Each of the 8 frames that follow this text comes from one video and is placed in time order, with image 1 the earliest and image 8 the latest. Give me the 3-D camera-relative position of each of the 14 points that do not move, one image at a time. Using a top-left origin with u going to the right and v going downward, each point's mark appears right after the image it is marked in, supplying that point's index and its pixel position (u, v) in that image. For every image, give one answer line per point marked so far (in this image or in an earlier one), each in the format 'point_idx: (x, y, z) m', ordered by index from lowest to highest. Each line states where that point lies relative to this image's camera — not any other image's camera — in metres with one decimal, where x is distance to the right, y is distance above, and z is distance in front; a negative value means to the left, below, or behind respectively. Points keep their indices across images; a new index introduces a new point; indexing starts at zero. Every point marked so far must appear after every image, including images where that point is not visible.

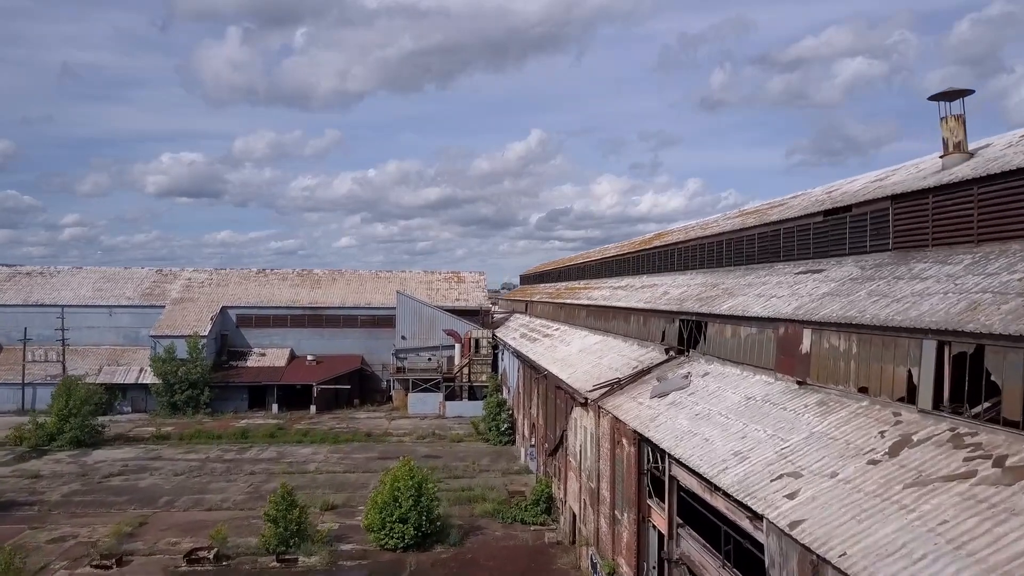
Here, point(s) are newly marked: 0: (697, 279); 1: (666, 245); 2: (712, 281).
0: (+3.6, +0.2, +14.1) m
1: (+3.6, +1.0, +17.0) m
2: (+3.6, +0.1, +13.1) m
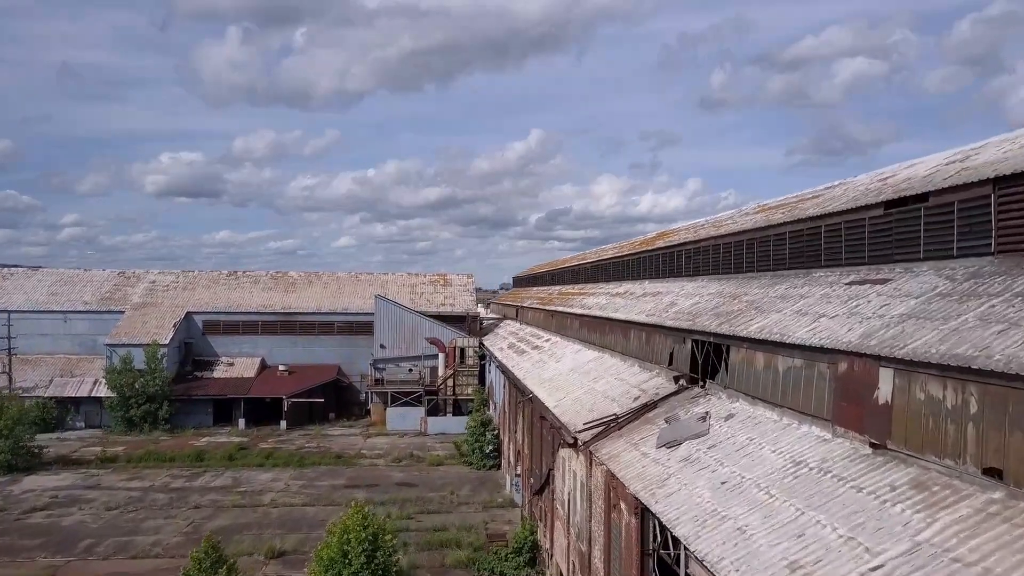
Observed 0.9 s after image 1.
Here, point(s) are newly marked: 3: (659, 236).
0: (+3.1, 0.0, +11.6) m
1: (+3.1, +0.8, +14.6) m
2: (+3.2, 0.0, +10.6) m
3: (+3.7, +1.3, +18.1) m
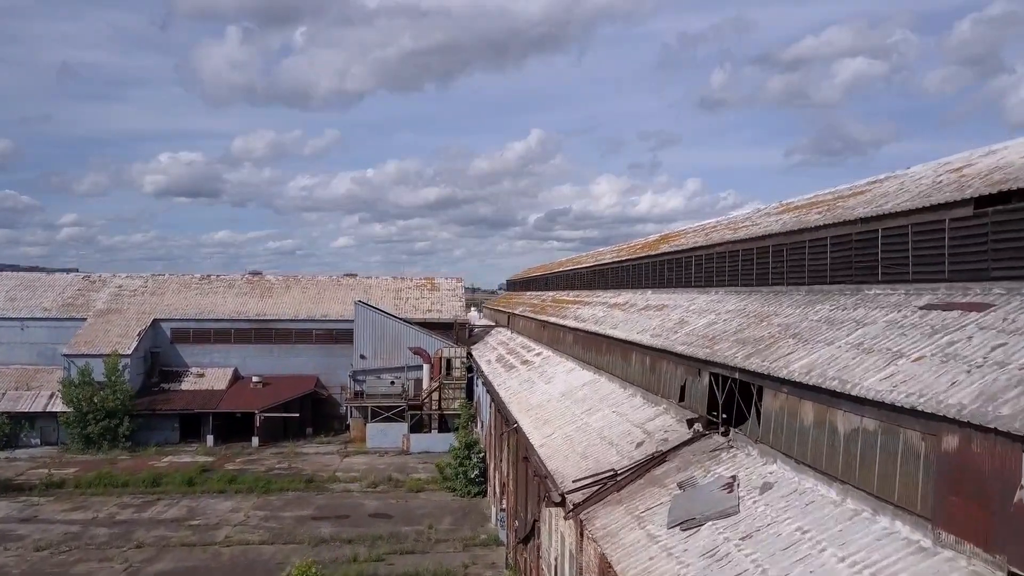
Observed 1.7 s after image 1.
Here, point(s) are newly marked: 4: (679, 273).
0: (+2.8, -0.2, +9.6) m
1: (+2.8, +0.6, +12.5) m
2: (+2.9, -0.3, +8.5) m
3: (+3.3, +1.1, +16.1) m
4: (+2.9, +0.3, +12.7) m
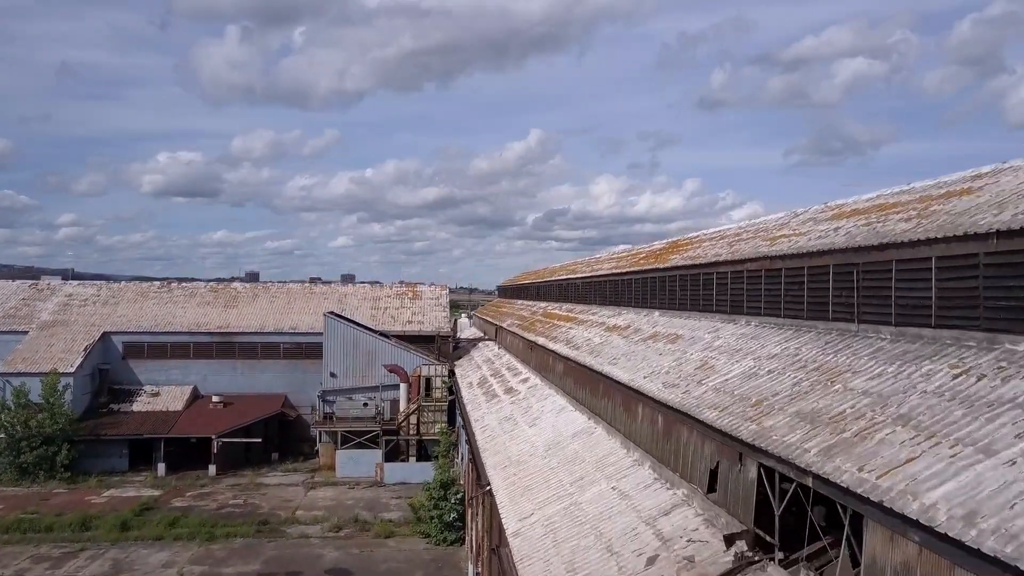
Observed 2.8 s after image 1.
0: (+2.5, -0.5, +7.0) m
1: (+2.5, +0.3, +9.9) m
2: (+2.5, -0.6, +5.9) m
3: (+3.0, +0.8, +13.5) m
4: (+2.5, -0.1, +10.0) m
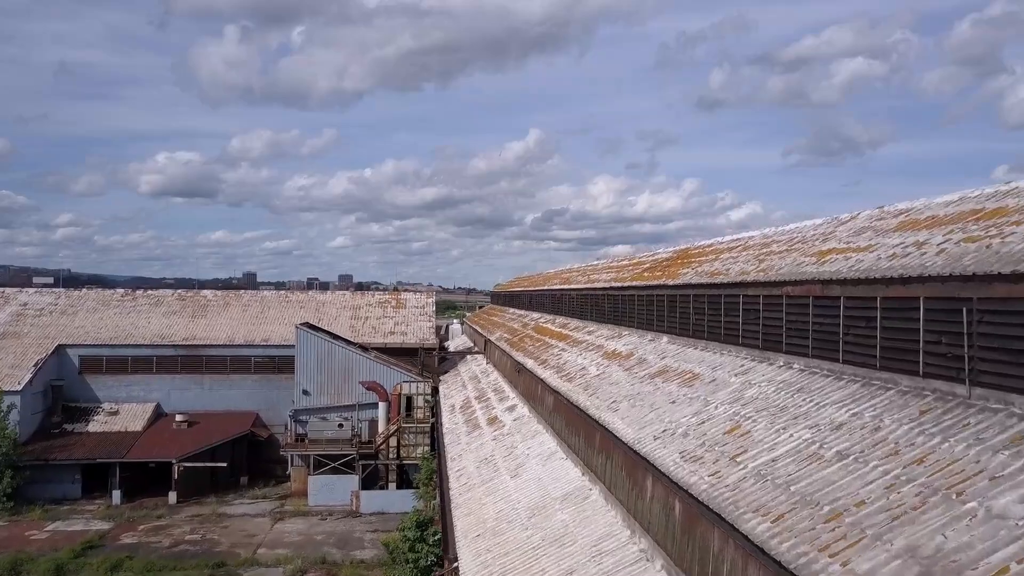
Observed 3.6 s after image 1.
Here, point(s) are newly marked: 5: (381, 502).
0: (+2.2, -0.8, +5.0) m
1: (+2.2, 0.0, +8.0) m
2: (+2.2, -0.8, +4.0) m
3: (+2.7, +0.5, +11.5) m
4: (+2.2, -0.3, +8.1) m
5: (-3.5, -5.7, +19.4) m
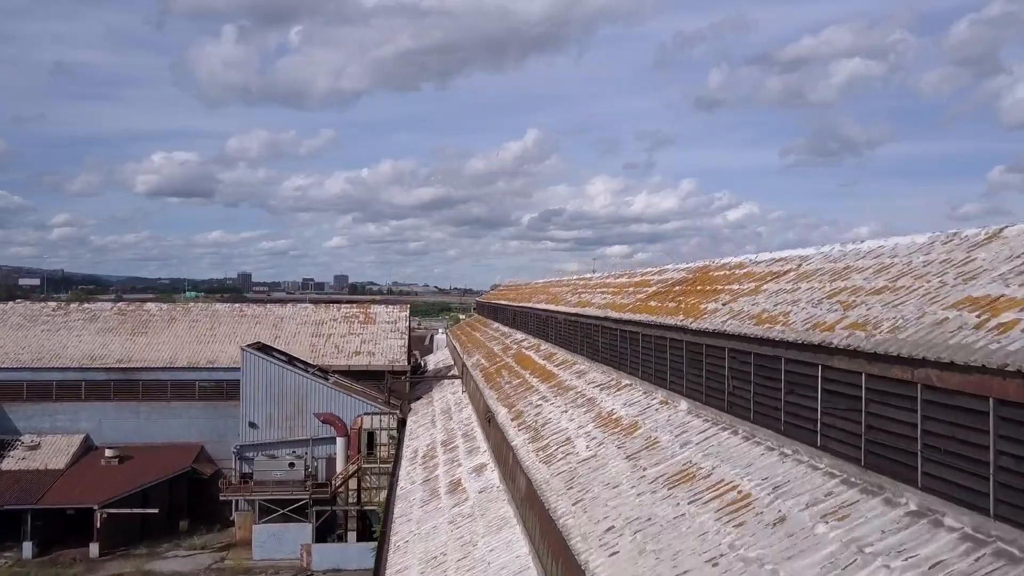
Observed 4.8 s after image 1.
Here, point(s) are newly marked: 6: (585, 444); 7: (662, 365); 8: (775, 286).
0: (+1.8, -1.2, +2.1) m
1: (+1.7, -0.4, +5.0) m
2: (+1.8, -1.2, +1.0) m
3: (+2.2, +0.1, +8.6) m
4: (+1.8, -0.7, +5.1) m
5: (-4.0, -6.1, +16.5) m
6: (+0.7, -1.5, +7.0) m
7: (+1.5, -0.7, +7.2) m
8: (+2.3, 0.0, +6.3) m
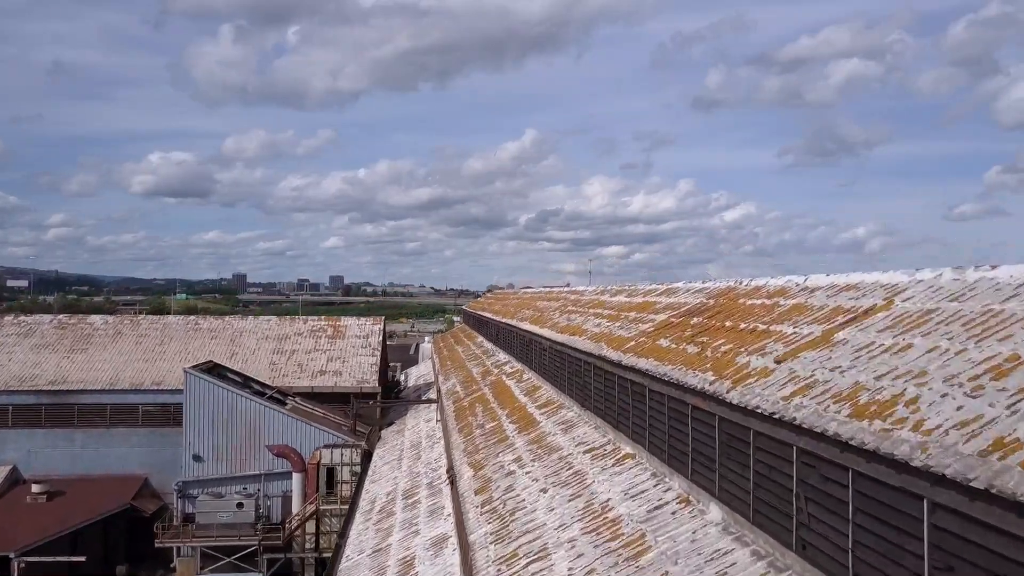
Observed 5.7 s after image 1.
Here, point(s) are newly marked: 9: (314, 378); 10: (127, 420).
0: (+1.4, -1.5, -0.2) m
1: (+1.4, -0.6, +2.7) m
2: (+1.5, -1.5, -1.3) m
3: (+1.9, -0.2, +6.3) m
4: (+1.4, -1.0, +2.8) m
5: (-4.4, -6.4, +14.1) m
6: (+0.4, -1.7, +4.7) m
7: (+1.2, -1.0, +4.9) m
8: (+1.9, -0.3, +4.0) m
9: (-5.0, -2.3, +18.6) m
10: (-9.4, -3.2, +17.9) m
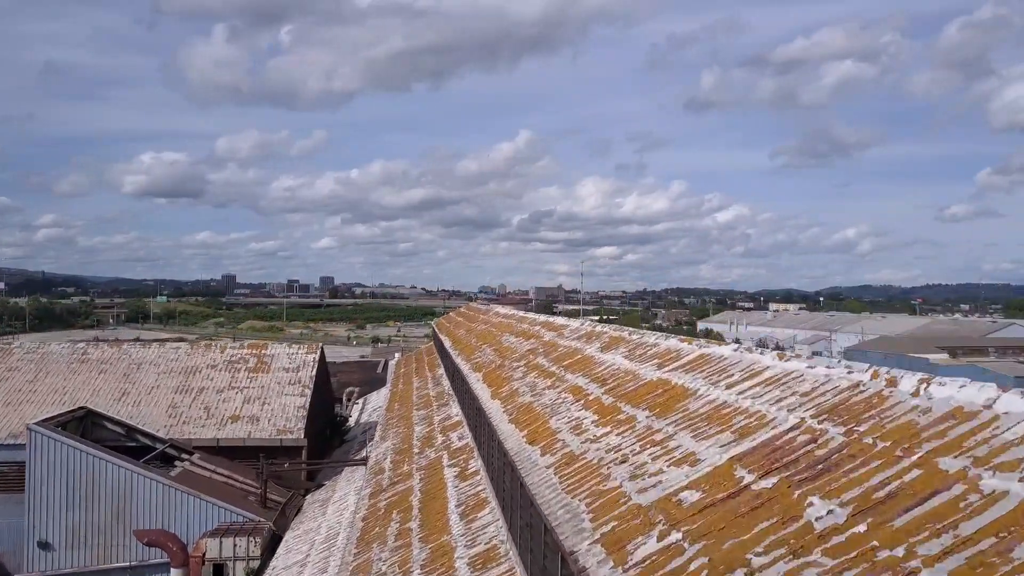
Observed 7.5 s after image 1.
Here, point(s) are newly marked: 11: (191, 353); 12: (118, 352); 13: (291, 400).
0: (+0.9, -1.9, -4.3) m
1: (+0.8, -1.1, -1.4) m
2: (+0.9, -2.0, -5.4) m
3: (+1.3, -0.6, +2.2) m
4: (+0.9, -1.5, -1.2) m
5: (-5.0, -6.8, +10.0) m
6: (-0.2, -2.2, +0.6) m
7: (+0.6, -1.5, +0.8) m
8: (+1.3, -0.7, -0.1) m
9: (-5.7, -2.7, +14.5) m
10: (-10.1, -3.7, +13.8) m
11: (-7.3, -1.4, +16.8) m
12: (-8.9, -1.4, +16.8) m
13: (-4.6, -2.4, +15.4) m
